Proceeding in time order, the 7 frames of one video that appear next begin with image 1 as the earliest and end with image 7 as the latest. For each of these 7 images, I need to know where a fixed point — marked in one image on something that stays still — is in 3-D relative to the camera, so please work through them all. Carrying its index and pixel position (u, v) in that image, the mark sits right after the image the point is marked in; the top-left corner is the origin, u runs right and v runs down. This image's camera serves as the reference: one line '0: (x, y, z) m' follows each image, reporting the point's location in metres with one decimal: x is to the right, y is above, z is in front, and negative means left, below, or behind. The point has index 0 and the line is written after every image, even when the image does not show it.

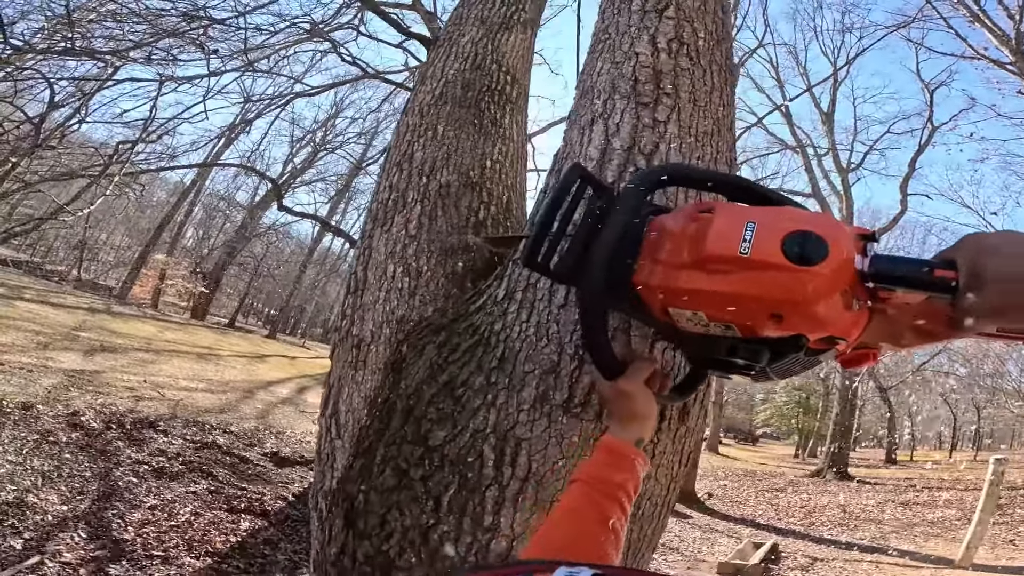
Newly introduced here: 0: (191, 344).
0: (-7.9, -1.4, +16.5) m
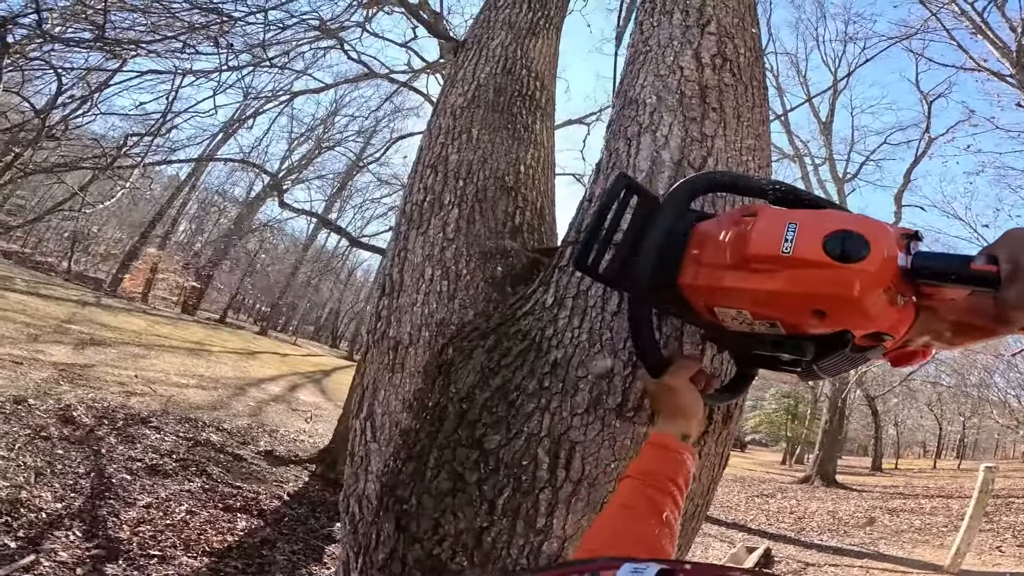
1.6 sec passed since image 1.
0: (-8.1, -1.3, +16.4) m
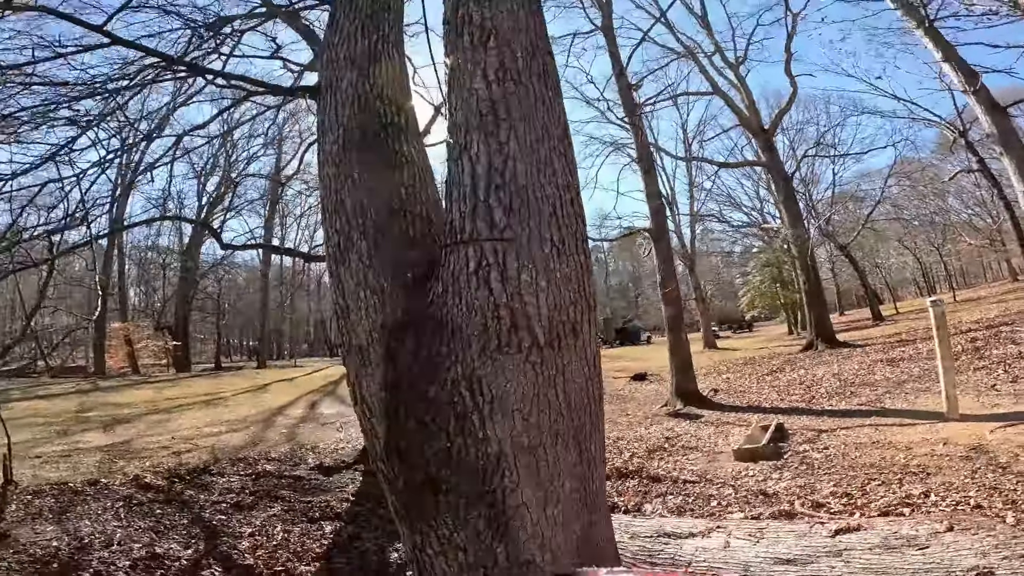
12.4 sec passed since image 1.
0: (-8.1, -2.6, +16.4) m
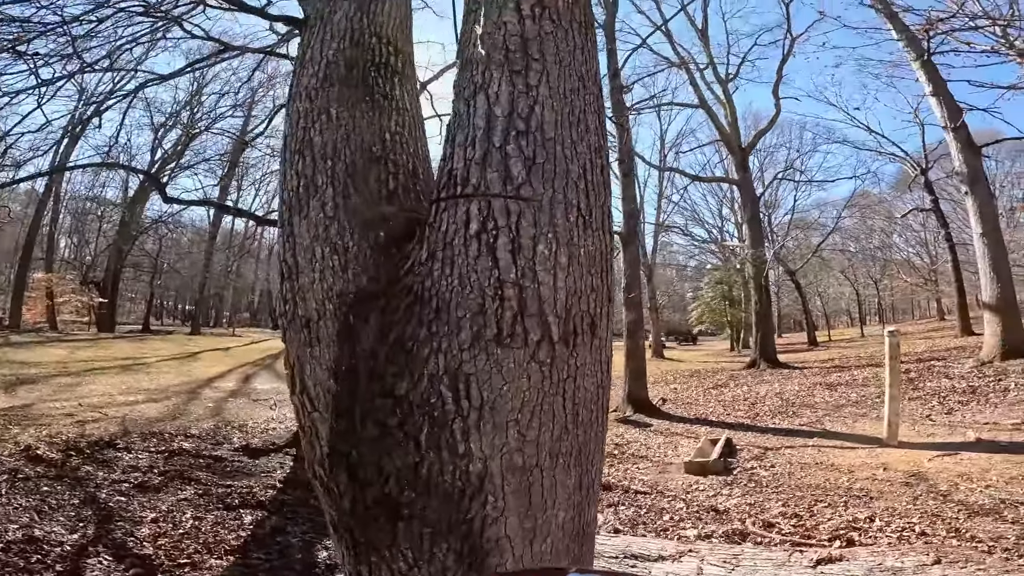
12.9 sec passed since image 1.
0: (-9.6, -1.7, +15.4) m
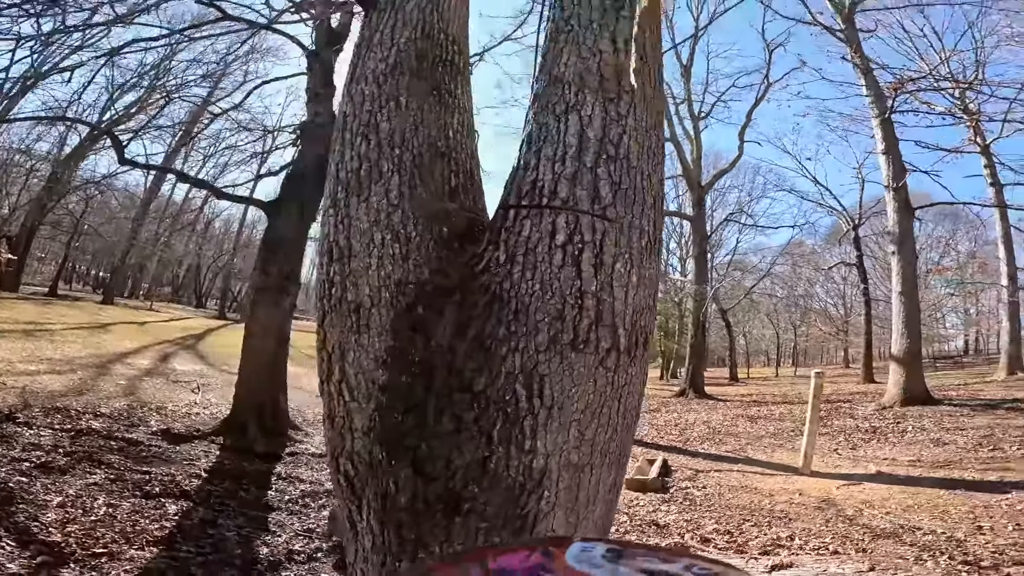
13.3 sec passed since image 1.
0: (-10.8, -0.7, +14.7) m
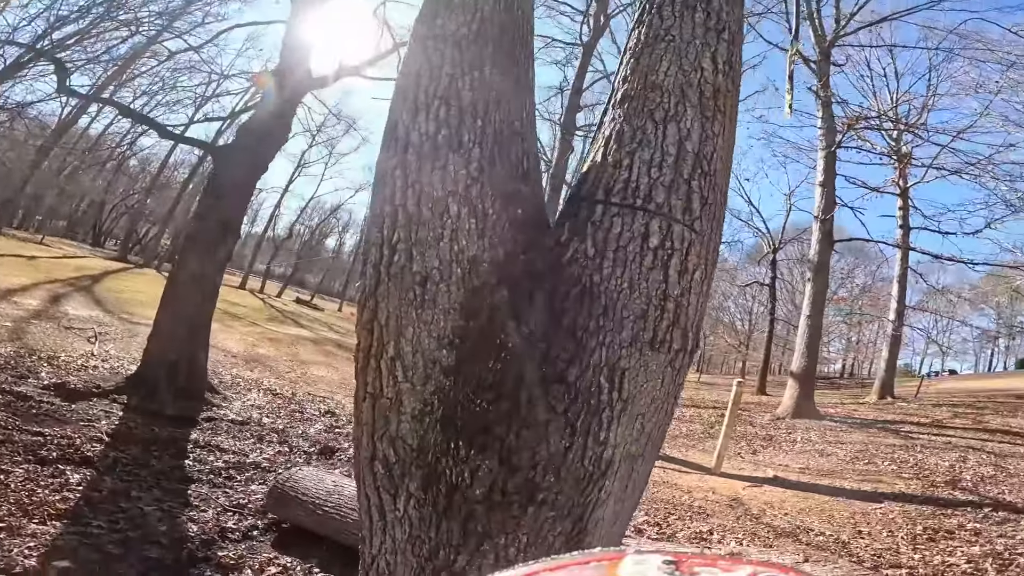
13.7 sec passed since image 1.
0: (-12.3, +0.9, +12.6) m
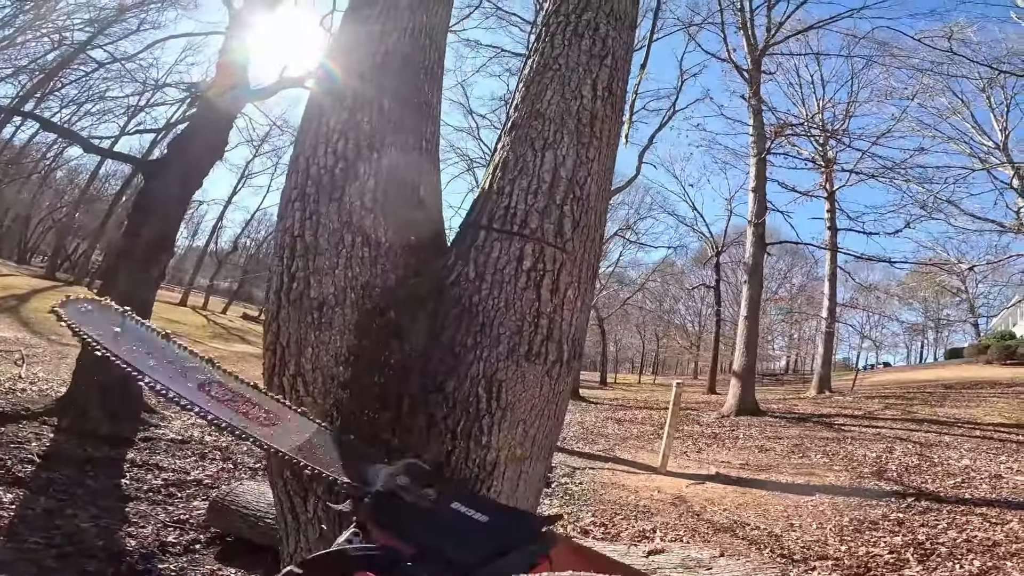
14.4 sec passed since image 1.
0: (-13.3, +0.6, +11.9) m
